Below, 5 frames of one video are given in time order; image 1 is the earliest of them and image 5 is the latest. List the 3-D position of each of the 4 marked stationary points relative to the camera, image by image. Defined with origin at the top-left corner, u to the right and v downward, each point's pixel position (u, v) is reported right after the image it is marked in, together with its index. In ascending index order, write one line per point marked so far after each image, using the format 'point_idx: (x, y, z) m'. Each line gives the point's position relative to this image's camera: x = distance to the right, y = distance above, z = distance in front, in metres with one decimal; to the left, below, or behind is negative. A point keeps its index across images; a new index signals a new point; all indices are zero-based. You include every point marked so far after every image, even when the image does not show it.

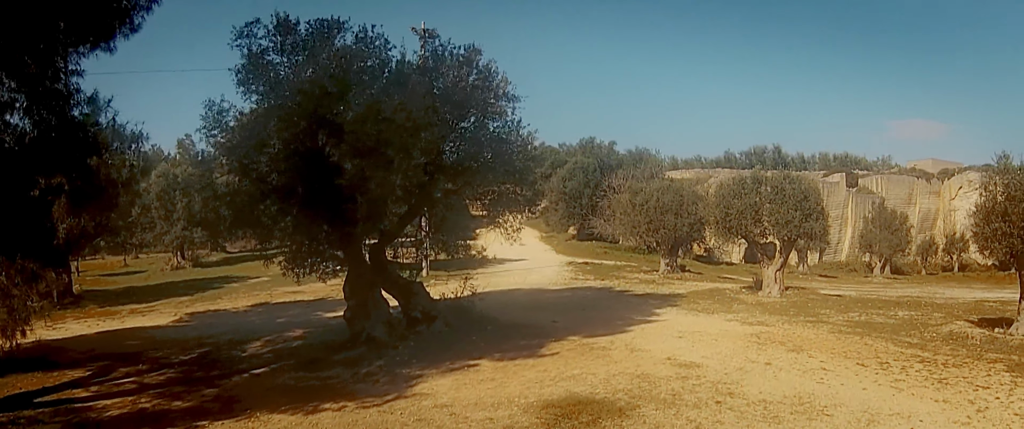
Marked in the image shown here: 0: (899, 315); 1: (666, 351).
0: (+10.8, -2.8, +18.6) m
1: (+2.6, -2.3, +11.3) m
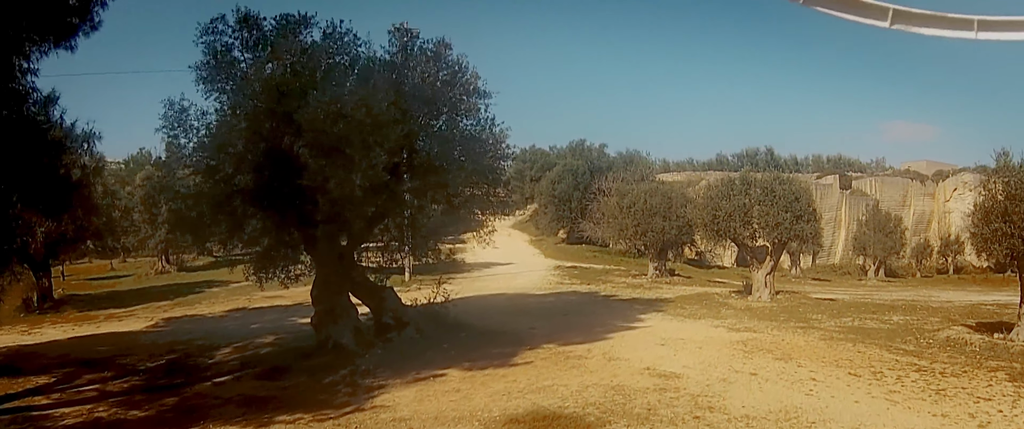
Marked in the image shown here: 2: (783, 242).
0: (+10.3, -2.8, +17.9) m
1: (+2.1, -2.3, +10.6) m
2: (+8.0, -0.8, +19.5) m
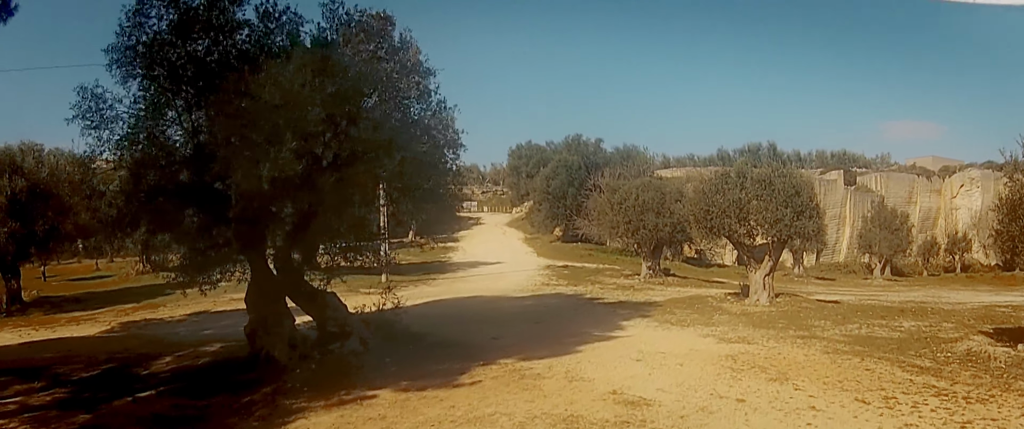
0: (+9.5, -2.7, +16.2) m
1: (+1.4, -2.2, +8.9) m
2: (+7.3, -0.7, +17.8) m
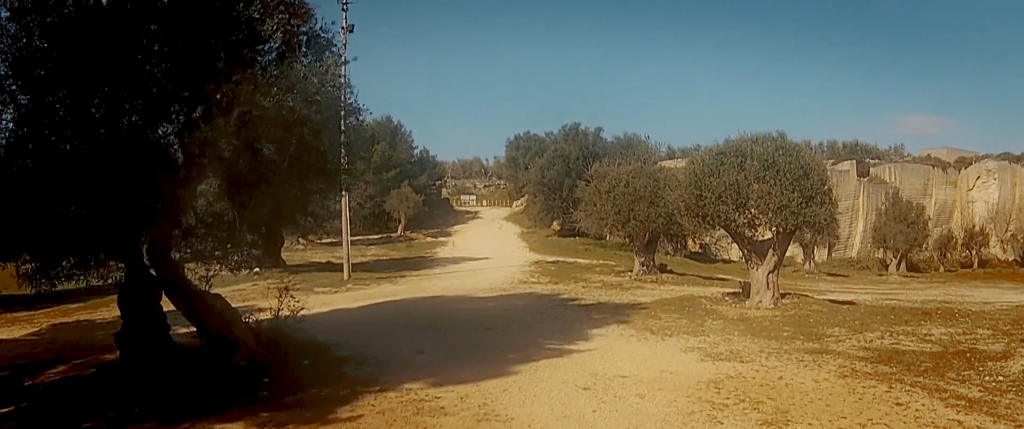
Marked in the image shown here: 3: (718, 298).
0: (+8.6, -2.4, +13.5) m
1: (+0.3, -2.0, +6.4) m
2: (+6.3, -0.4, +15.1) m
3: (+5.3, -2.1, +17.1) m
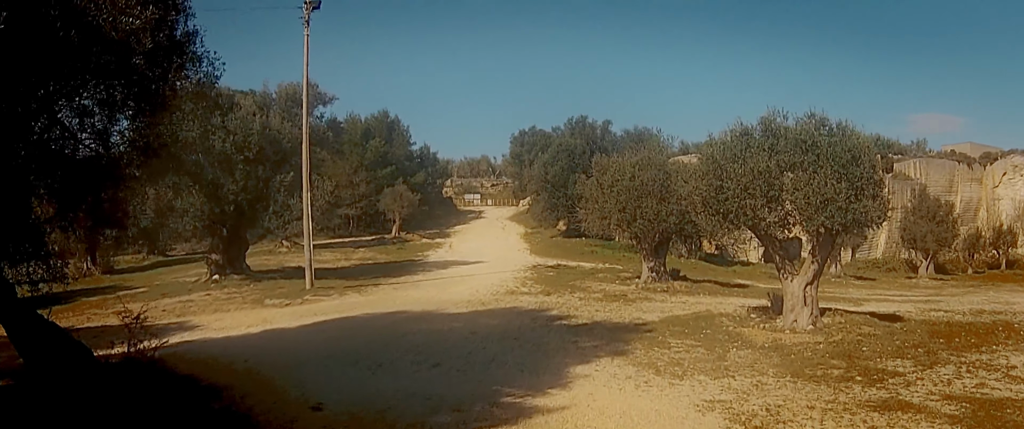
0: (+8.0, -2.4, +10.3) m
1: (-0.4, -2.0, +3.3) m
2: (+5.8, -0.3, +11.9) m
3: (+4.8, -2.1, +13.9) m
